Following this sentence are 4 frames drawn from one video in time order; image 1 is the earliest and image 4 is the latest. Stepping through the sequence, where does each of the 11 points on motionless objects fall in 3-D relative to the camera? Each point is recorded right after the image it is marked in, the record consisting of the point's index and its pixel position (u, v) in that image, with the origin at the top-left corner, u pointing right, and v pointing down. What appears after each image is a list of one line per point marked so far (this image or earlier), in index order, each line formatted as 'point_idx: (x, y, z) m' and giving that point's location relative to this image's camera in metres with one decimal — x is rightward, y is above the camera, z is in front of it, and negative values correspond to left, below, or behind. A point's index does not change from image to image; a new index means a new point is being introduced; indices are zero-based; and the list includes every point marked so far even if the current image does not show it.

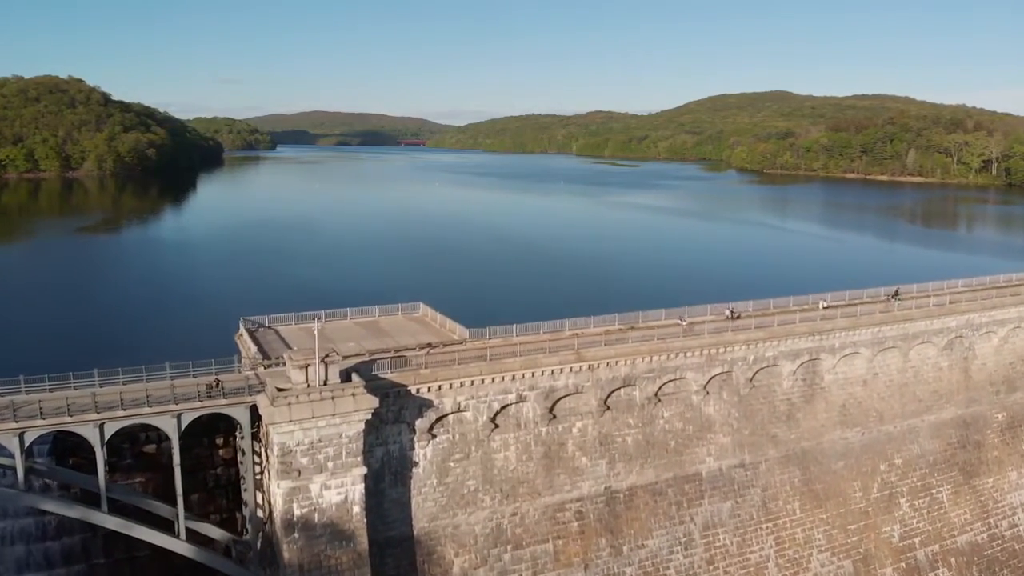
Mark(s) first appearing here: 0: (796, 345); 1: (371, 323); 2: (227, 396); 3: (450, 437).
0: (+6.5, -1.3, +18.0) m
1: (-3.2, -0.8, +17.6) m
2: (-4.7, -1.8, +13.0) m
3: (-1.1, -2.7, +14.4) m
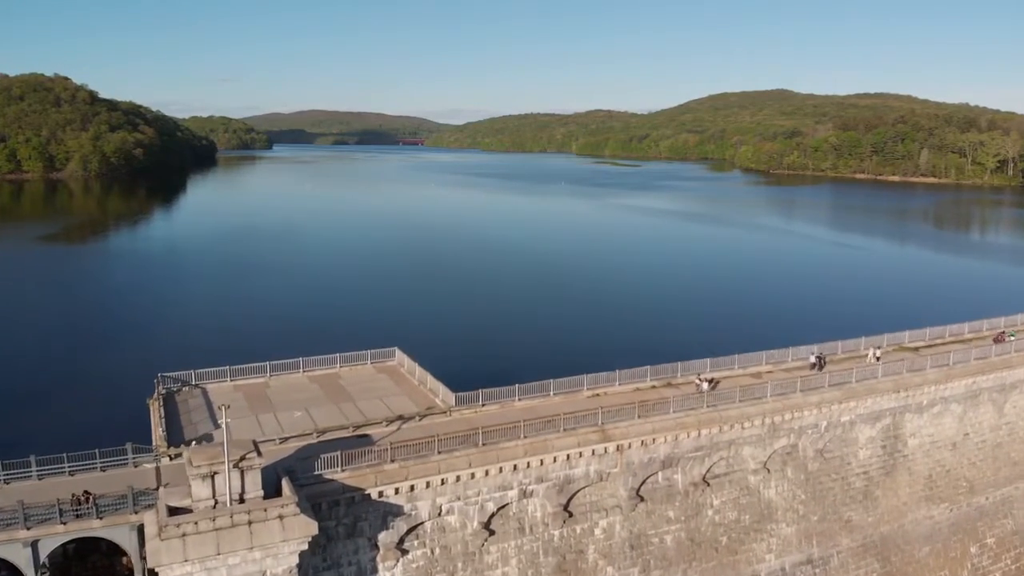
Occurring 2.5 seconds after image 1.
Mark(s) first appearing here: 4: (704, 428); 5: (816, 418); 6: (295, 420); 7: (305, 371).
0: (+6.5, -2.1, +14.1) m
1: (-3.2, -1.6, +13.6) m
2: (-4.7, -2.6, +9.0) m
3: (-1.1, -3.5, +10.5) m
4: (+2.9, -2.1, +12.0) m
5: (+5.1, -2.2, +13.3) m
6: (-3.3, -2.0, +11.8) m
7: (-3.6, -1.4, +13.9) m
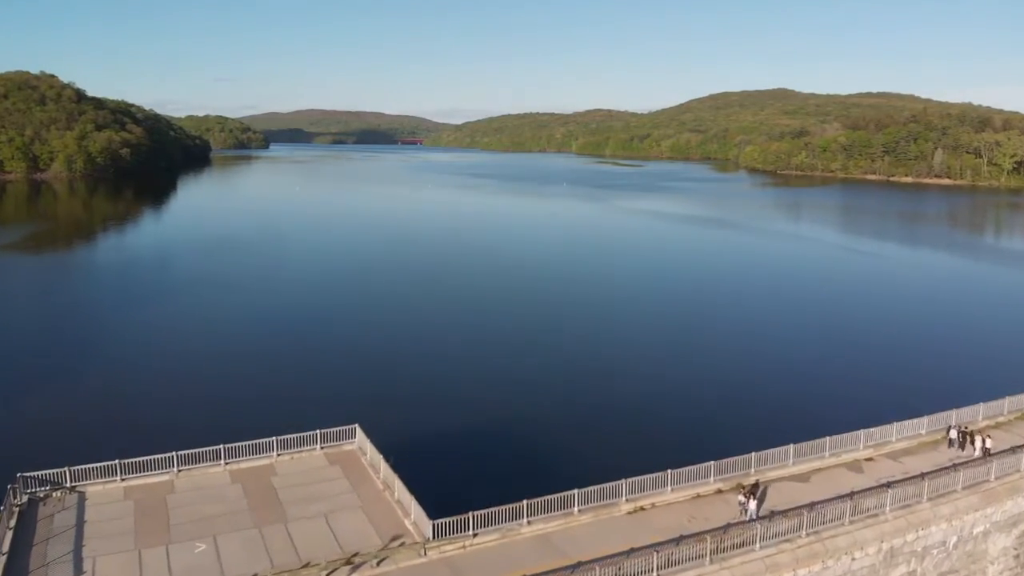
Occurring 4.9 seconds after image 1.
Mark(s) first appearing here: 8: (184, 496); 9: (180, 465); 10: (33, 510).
0: (+6.6, -2.9, +10.2) m
1: (-3.1, -2.3, +9.7) m
2: (-4.6, -3.4, +5.2) m
3: (-1.1, -4.3, +6.6) m
4: (+3.0, -2.9, +8.1) m
5: (+5.2, -2.9, +9.4) m
6: (-3.2, -2.7, +7.9) m
7: (-3.6, -2.2, +10.0) m
8: (-3.9, -2.5, +9.3) m
9: (-4.2, -2.2, +9.9) m
10: (-5.5, -2.5, +9.0) m
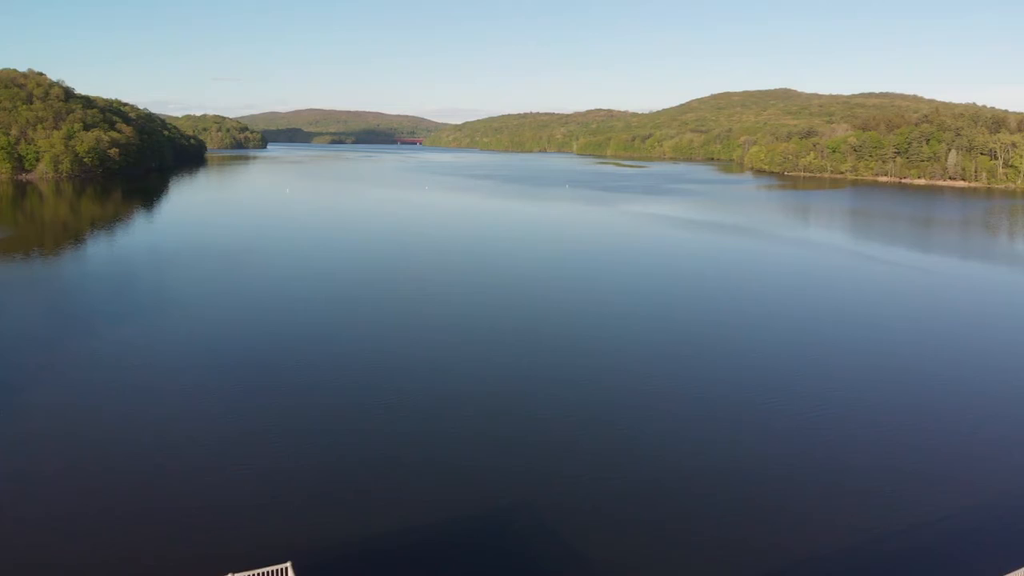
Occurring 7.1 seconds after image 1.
0: (+6.7, -3.6, +6.9) m
1: (-3.0, -3.0, +6.4) m
2: (-4.6, -4.0, +1.8) m
3: (-1.0, -5.0, +3.3) m
4: (+3.1, -3.6, +4.8) m
5: (+5.3, -3.6, +6.1) m
6: (-3.1, -3.4, +4.6) m
7: (-3.5, -2.9, +6.7) m
8: (-3.8, -3.1, +5.9) m
9: (-4.1, -2.9, +6.5) m
10: (-5.5, -3.2, +5.7) m
